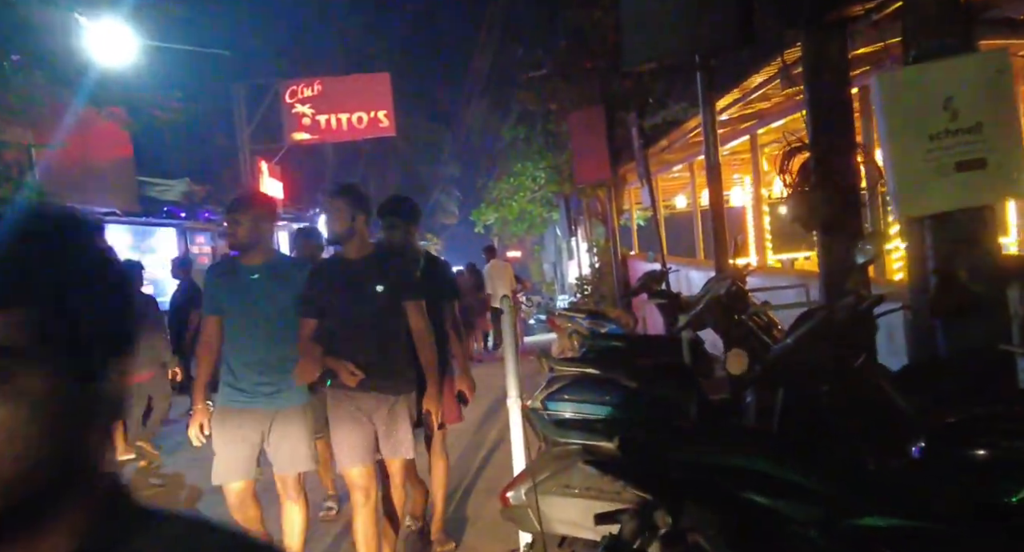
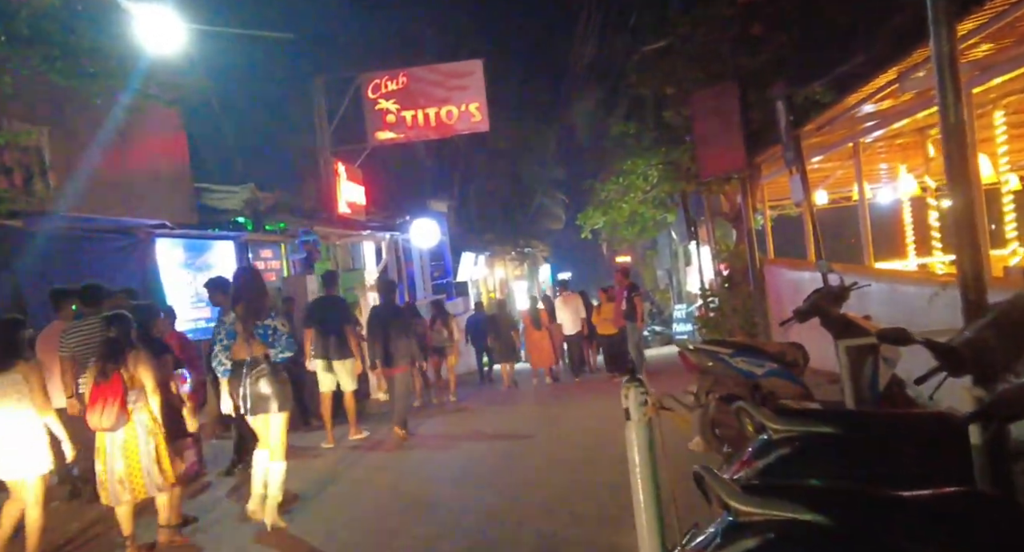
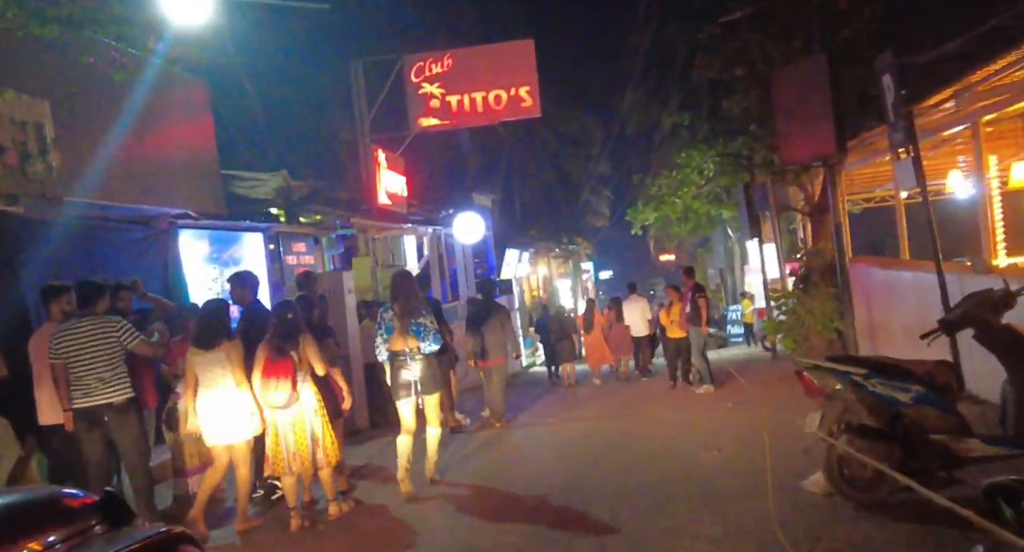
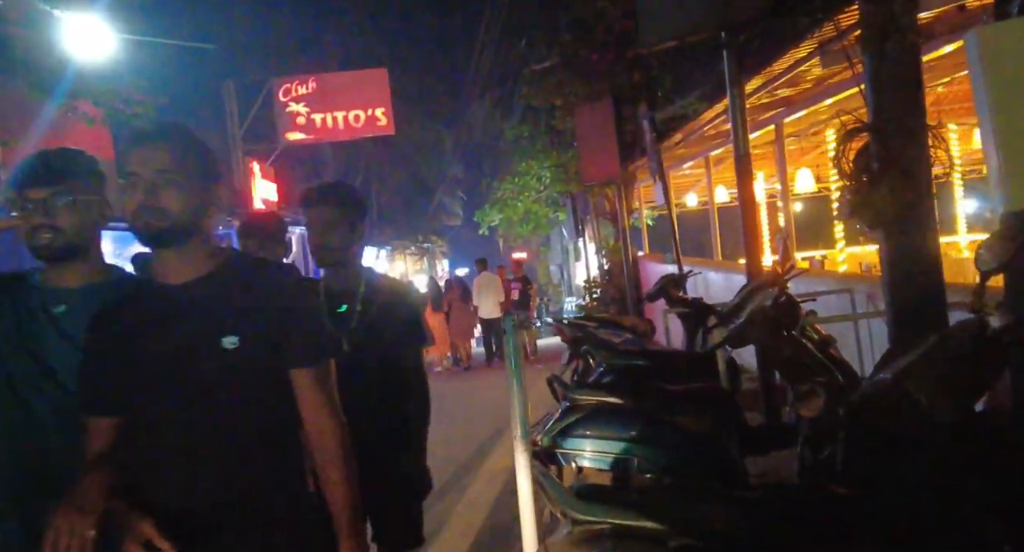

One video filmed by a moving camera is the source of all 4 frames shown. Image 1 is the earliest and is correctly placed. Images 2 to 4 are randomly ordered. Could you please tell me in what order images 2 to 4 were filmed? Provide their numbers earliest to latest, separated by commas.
4, 2, 3
